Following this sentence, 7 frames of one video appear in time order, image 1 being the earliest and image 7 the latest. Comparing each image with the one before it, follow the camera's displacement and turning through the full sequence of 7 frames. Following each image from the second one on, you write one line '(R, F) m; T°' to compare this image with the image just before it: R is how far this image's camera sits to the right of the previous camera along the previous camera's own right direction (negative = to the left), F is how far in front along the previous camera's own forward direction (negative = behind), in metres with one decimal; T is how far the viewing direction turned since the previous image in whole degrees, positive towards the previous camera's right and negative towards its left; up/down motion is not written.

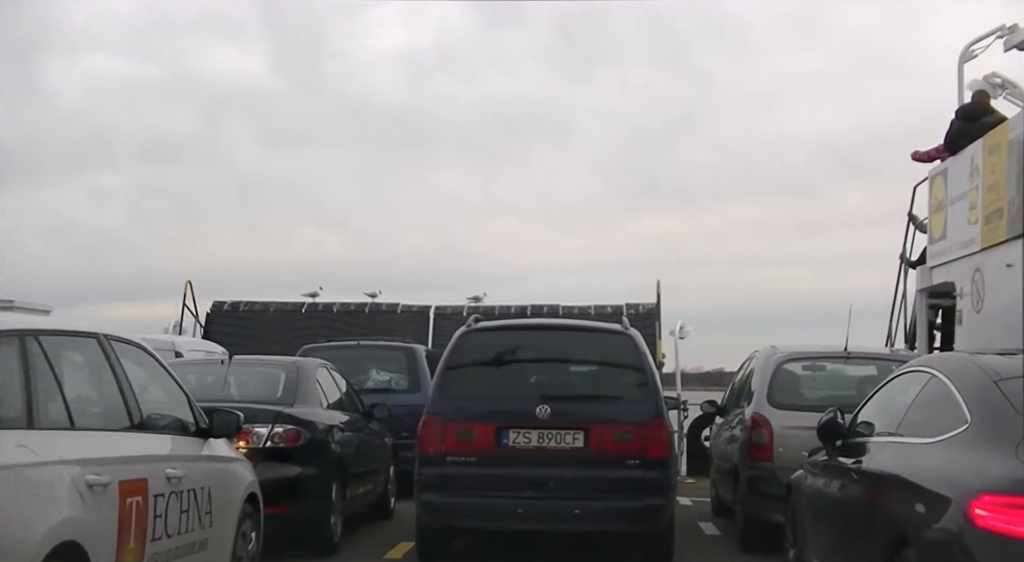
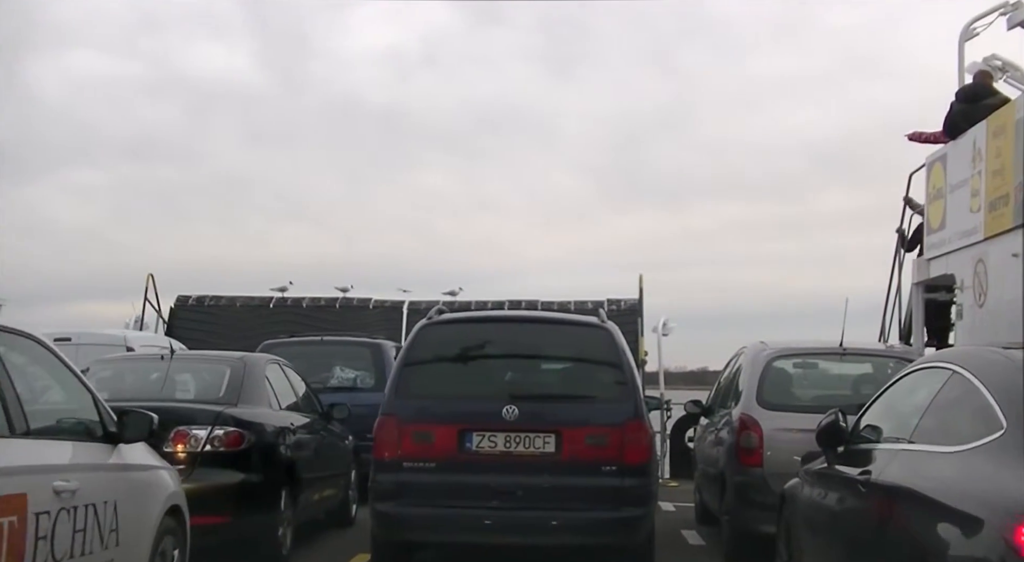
(+0.1, +0.6) m; +1°
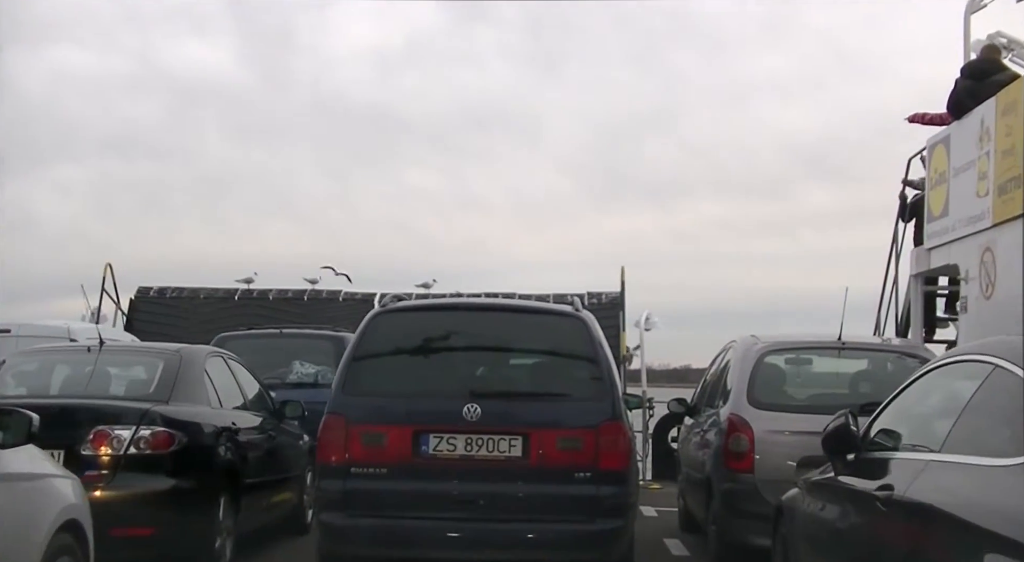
(+0.1, +0.7) m; +1°
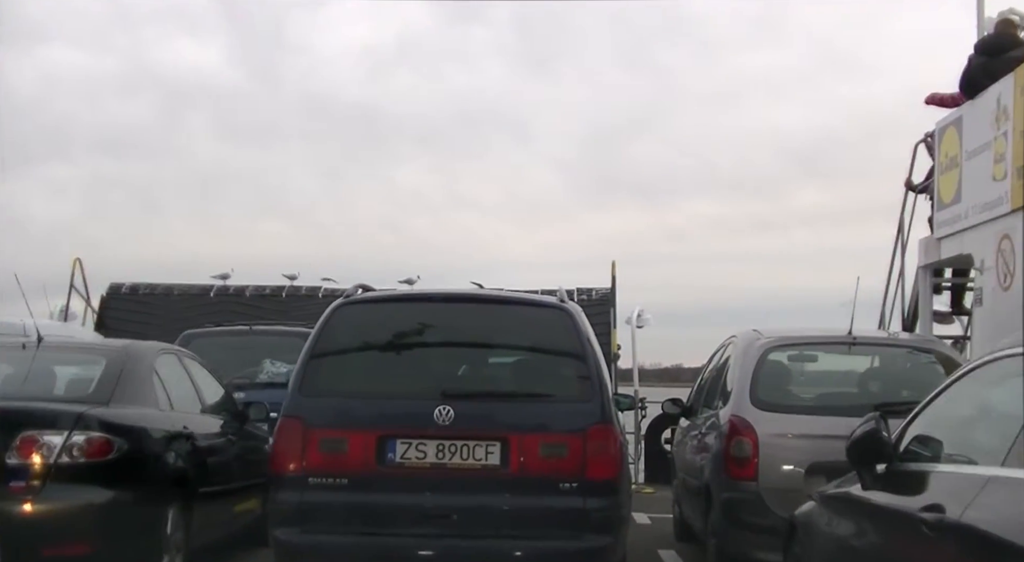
(+0.1, +0.6) m; 0°
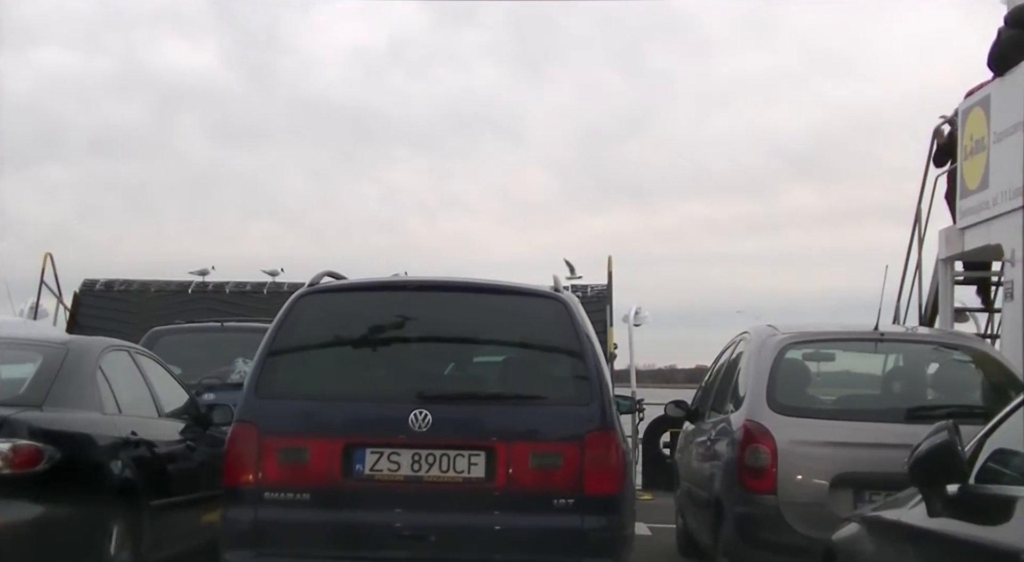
(0.0, +0.6) m; 0°
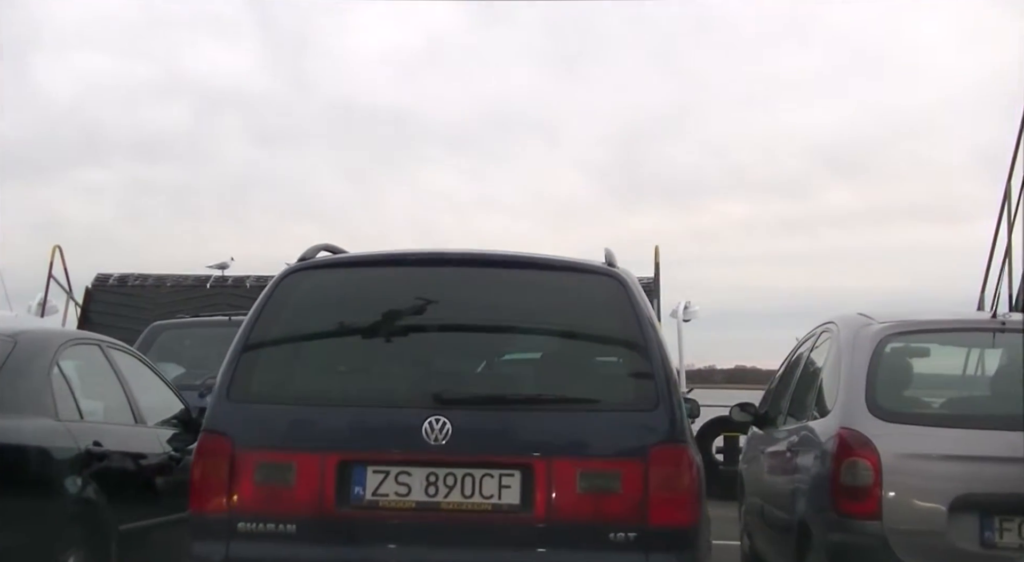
(0.0, +0.9) m; -2°
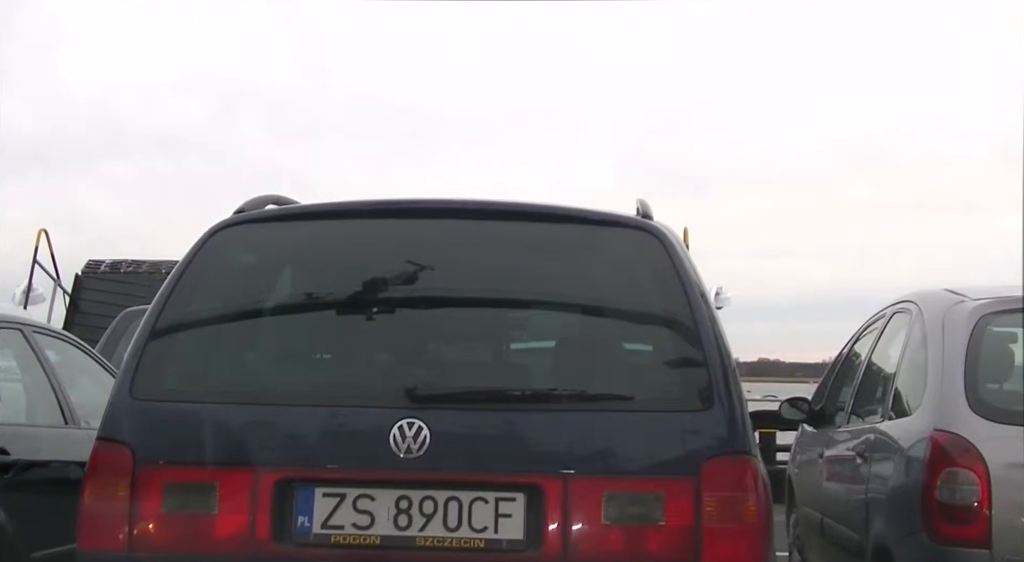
(0.0, +0.8) m; -1°
